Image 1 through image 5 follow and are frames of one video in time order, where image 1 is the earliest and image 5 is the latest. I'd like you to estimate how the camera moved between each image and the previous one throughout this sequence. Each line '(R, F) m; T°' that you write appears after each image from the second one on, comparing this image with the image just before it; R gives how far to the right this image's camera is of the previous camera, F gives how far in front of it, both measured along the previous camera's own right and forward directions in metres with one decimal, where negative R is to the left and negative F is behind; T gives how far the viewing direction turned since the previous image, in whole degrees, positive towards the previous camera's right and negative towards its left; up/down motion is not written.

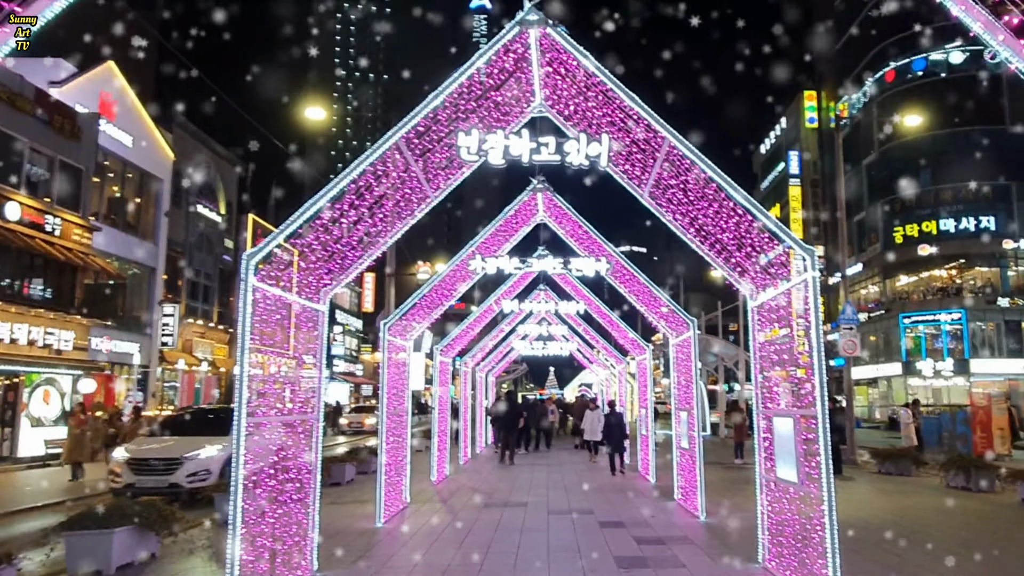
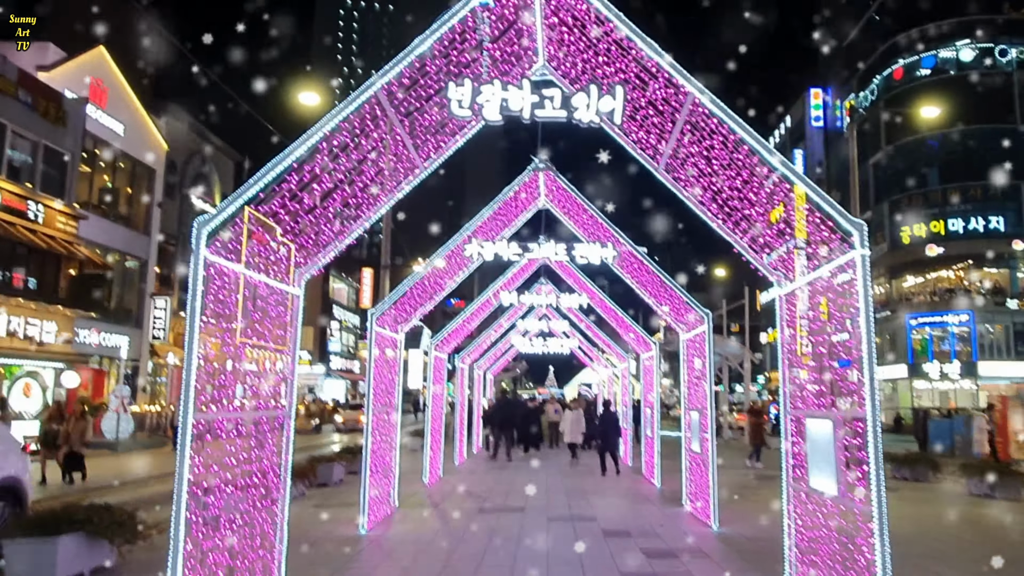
(0.0, +0.9) m; 0°
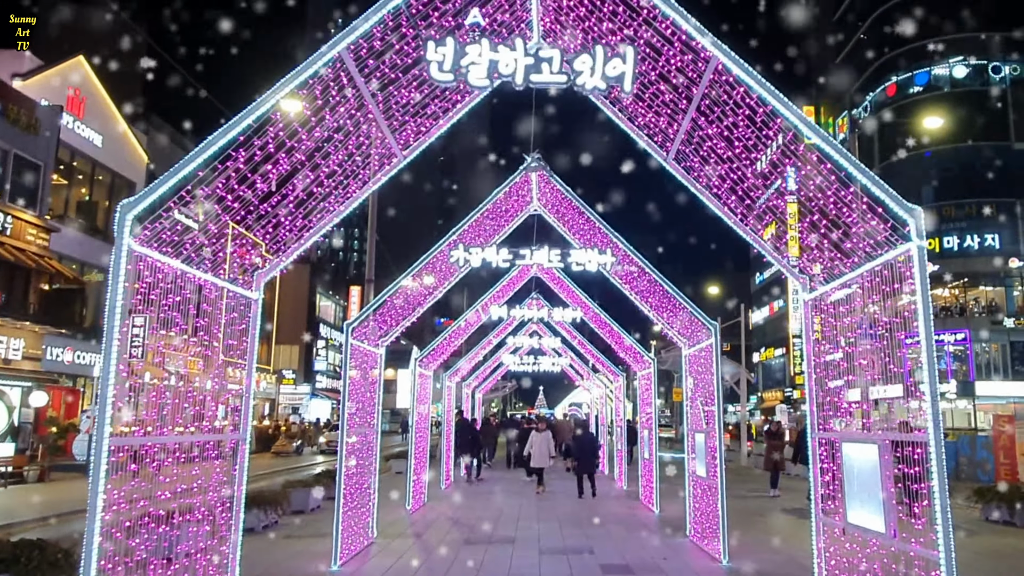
(0.0, +0.9) m; +1°
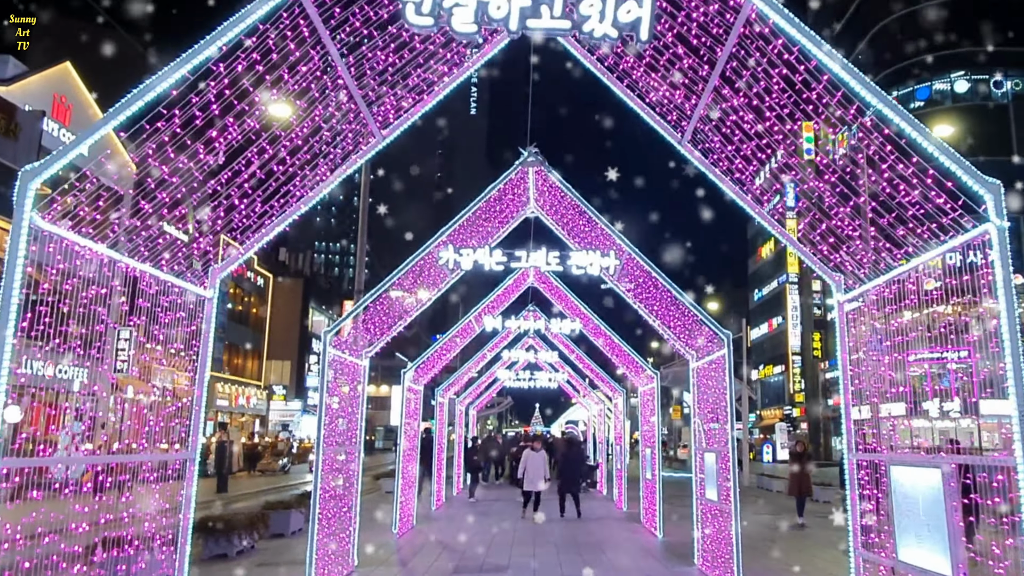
(0.0, +0.8) m; 0°
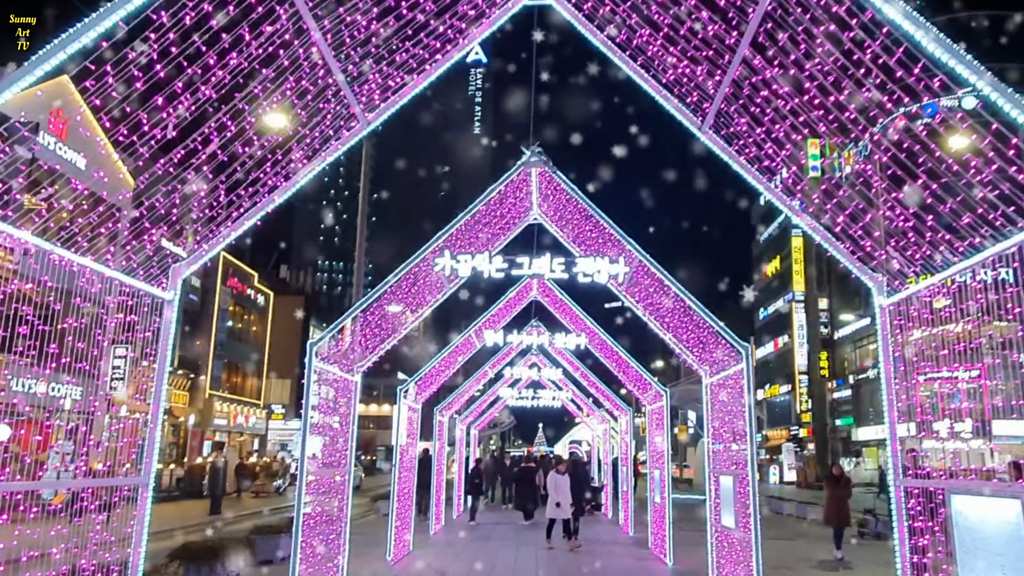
(0.0, +0.6) m; 0°
